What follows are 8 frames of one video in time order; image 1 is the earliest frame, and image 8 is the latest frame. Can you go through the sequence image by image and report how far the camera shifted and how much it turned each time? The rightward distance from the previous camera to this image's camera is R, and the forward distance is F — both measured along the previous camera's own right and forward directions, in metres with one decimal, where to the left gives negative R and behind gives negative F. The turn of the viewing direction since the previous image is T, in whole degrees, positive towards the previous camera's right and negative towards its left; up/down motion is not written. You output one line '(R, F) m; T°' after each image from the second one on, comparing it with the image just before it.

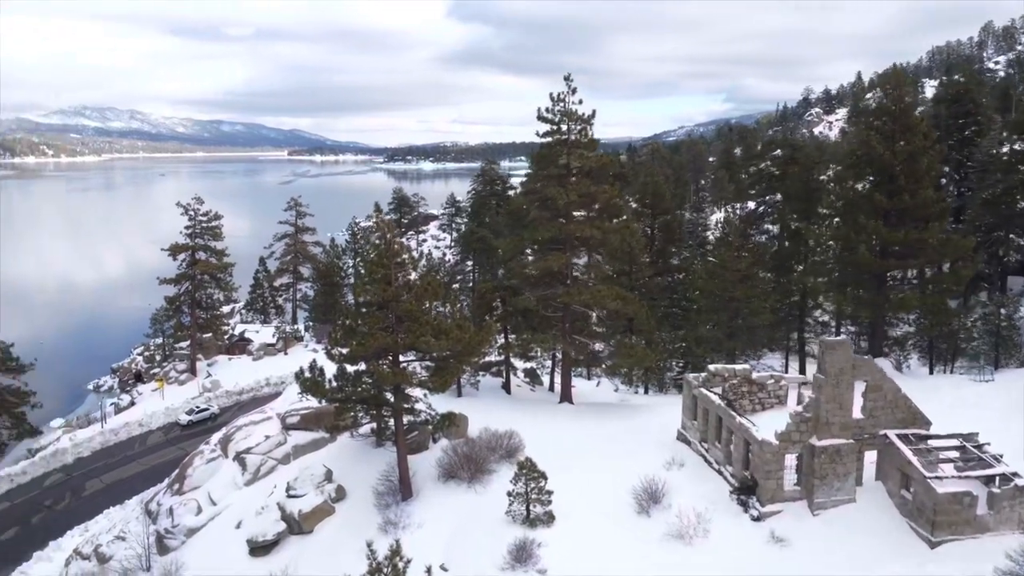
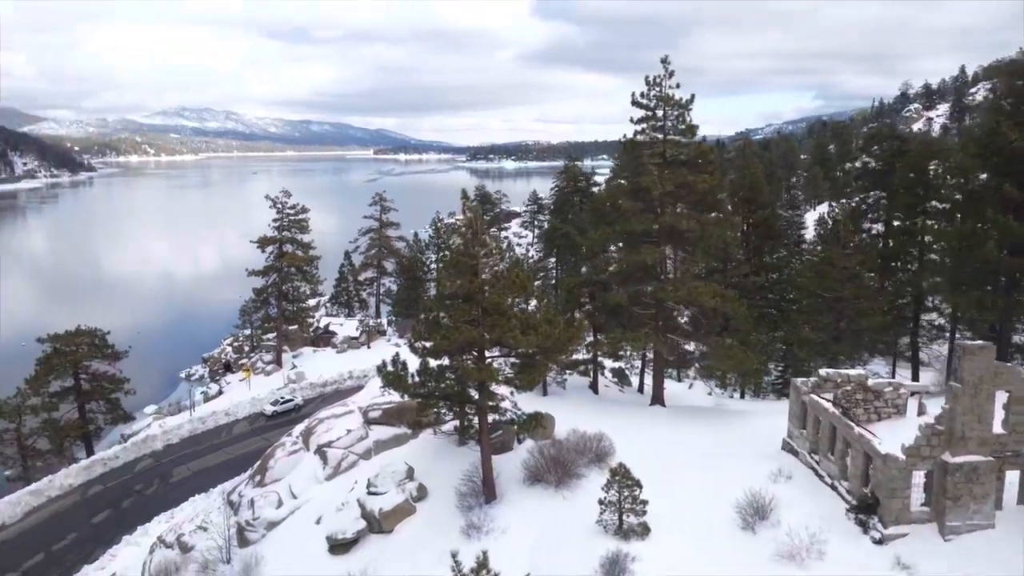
(-0.4, +1.3) m; -7°
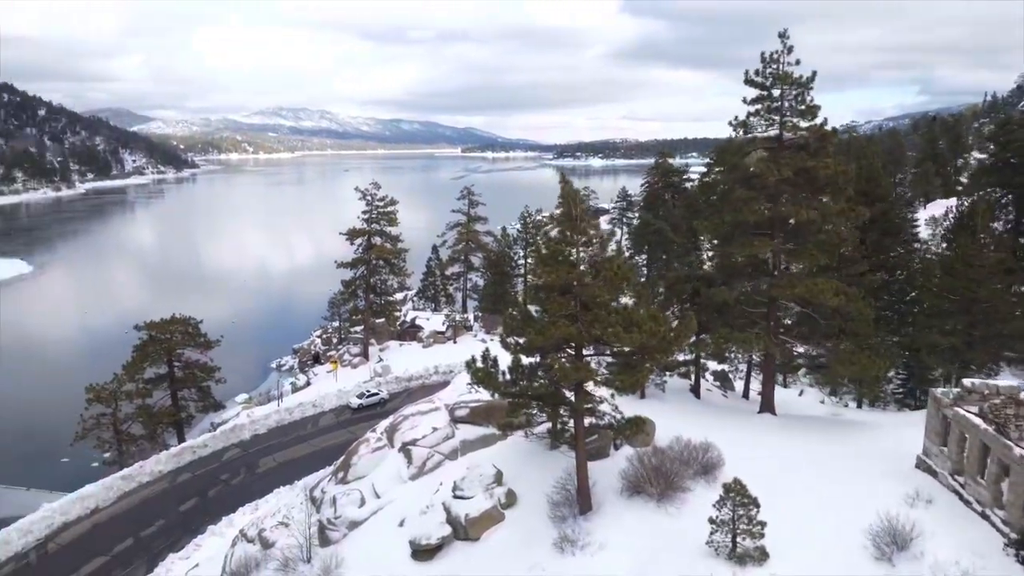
(-0.4, +1.4) m; -8°
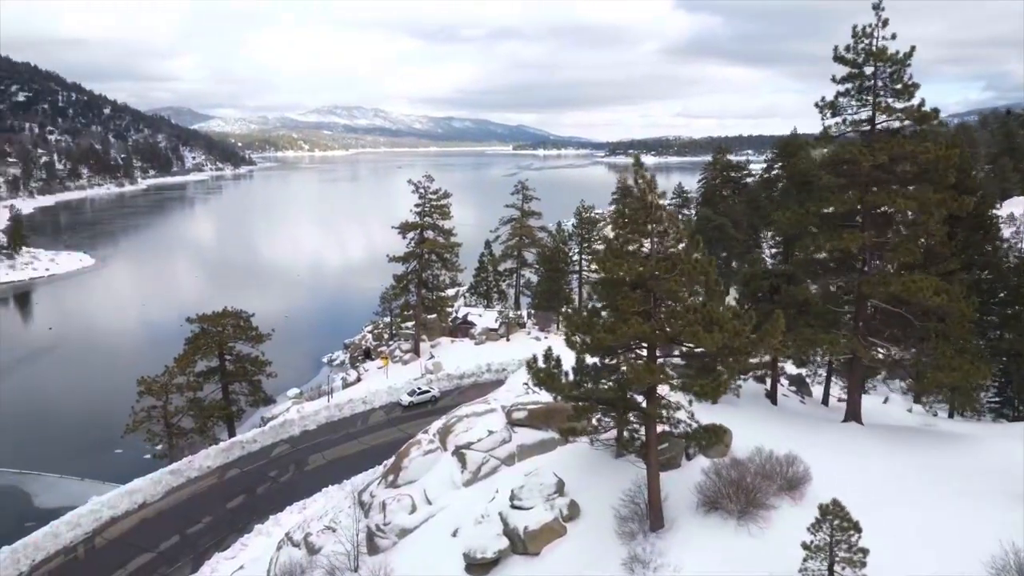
(-0.4, +1.3) m; -5°
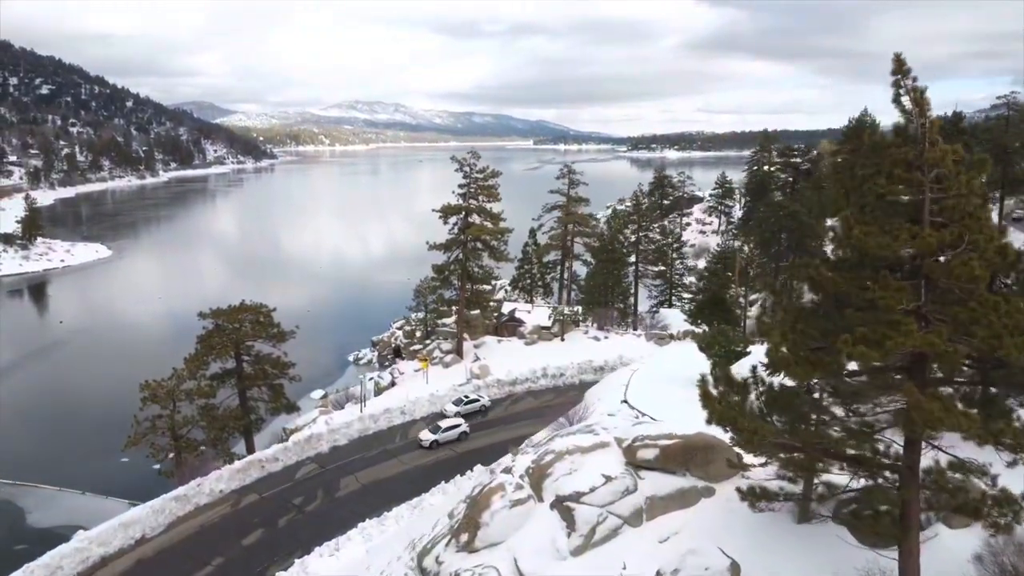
(-2.0, +4.7) m; -2°
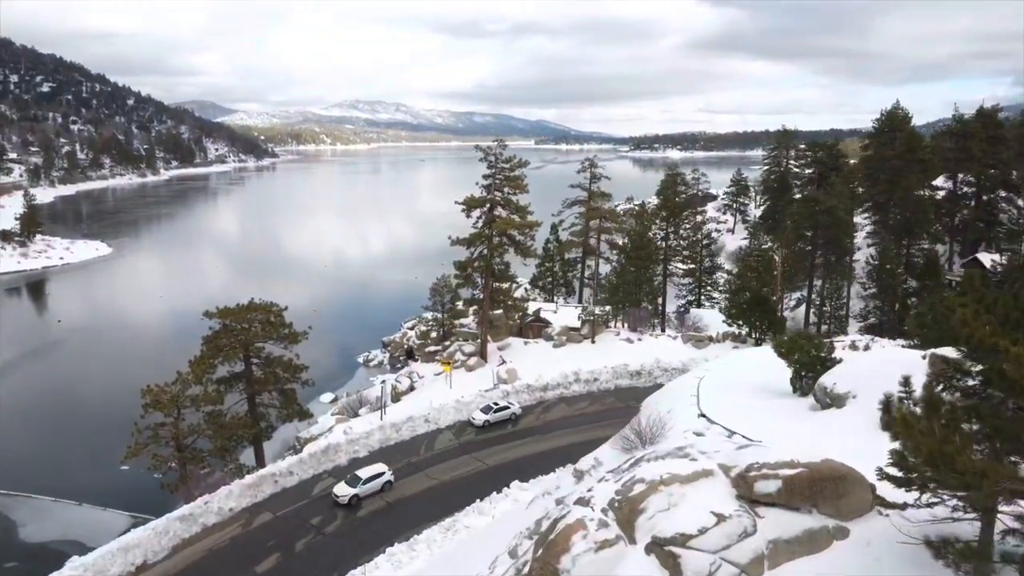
(-1.3, +2.1) m; 0°
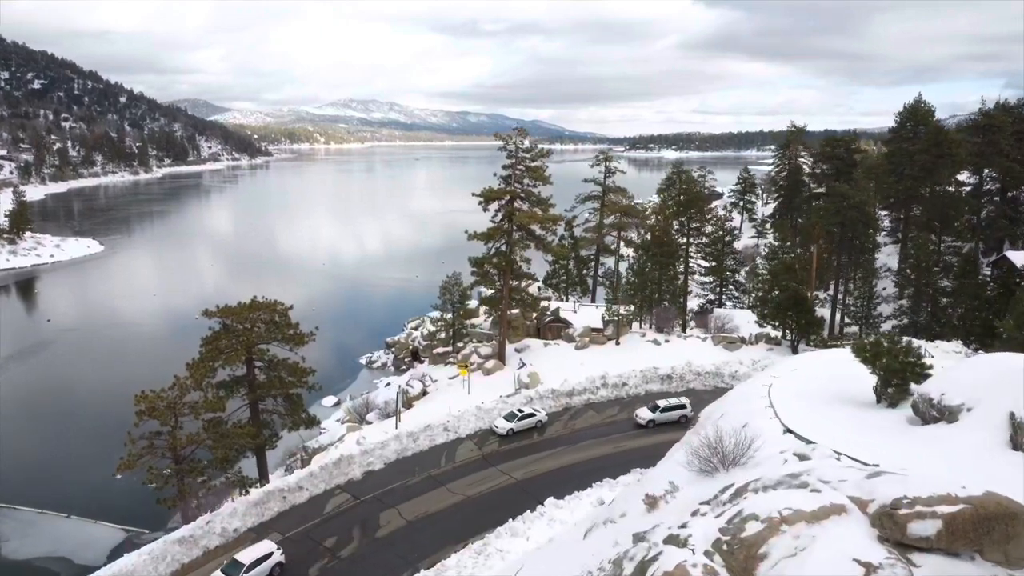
(-1.2, +1.9) m; +1°
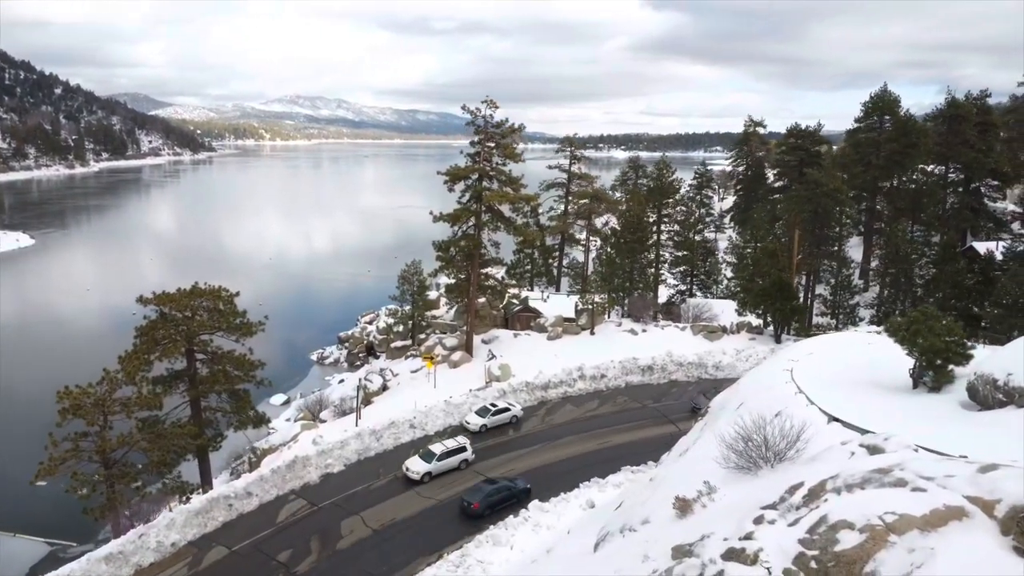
(-0.8, +2.1) m; +5°
